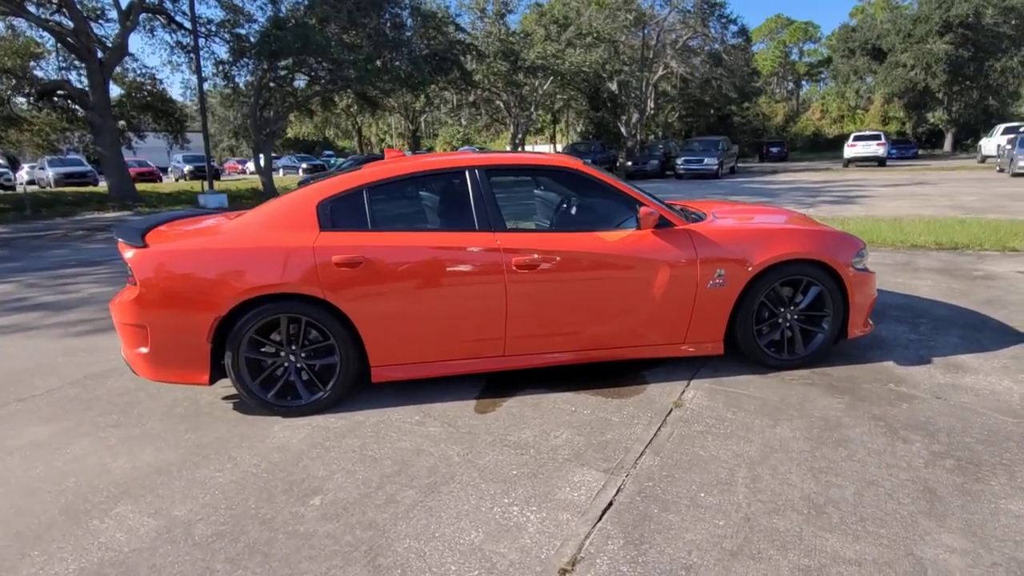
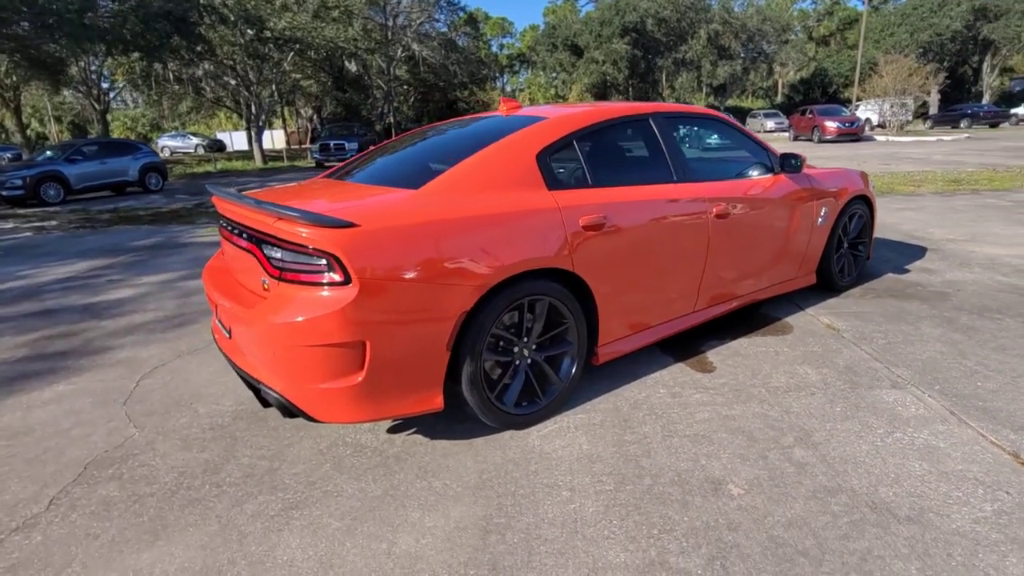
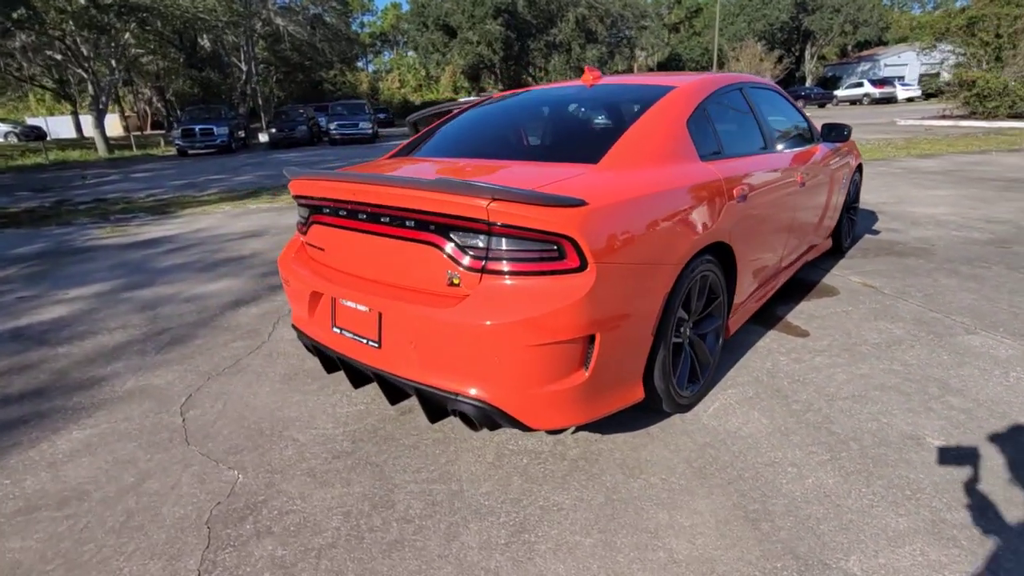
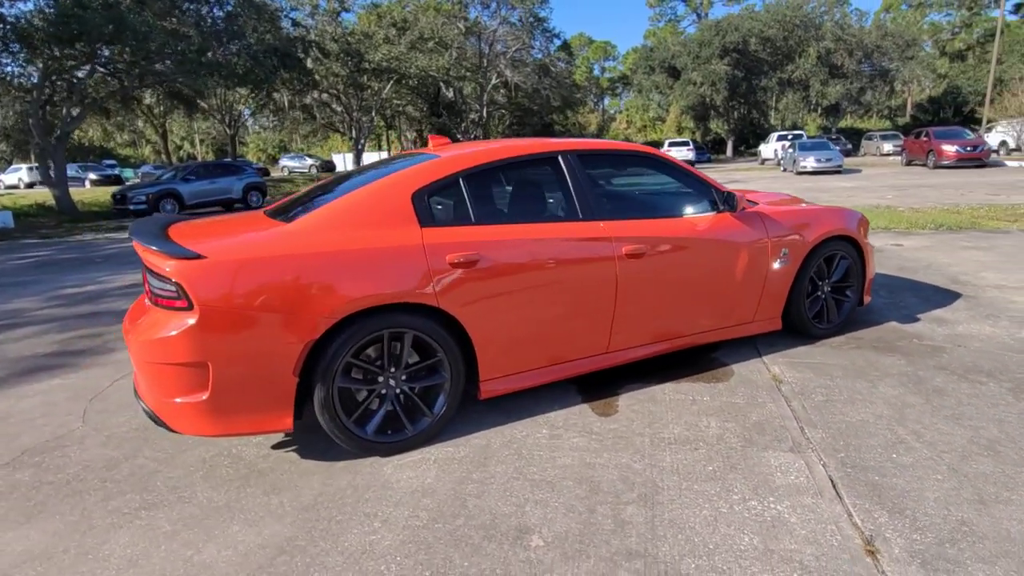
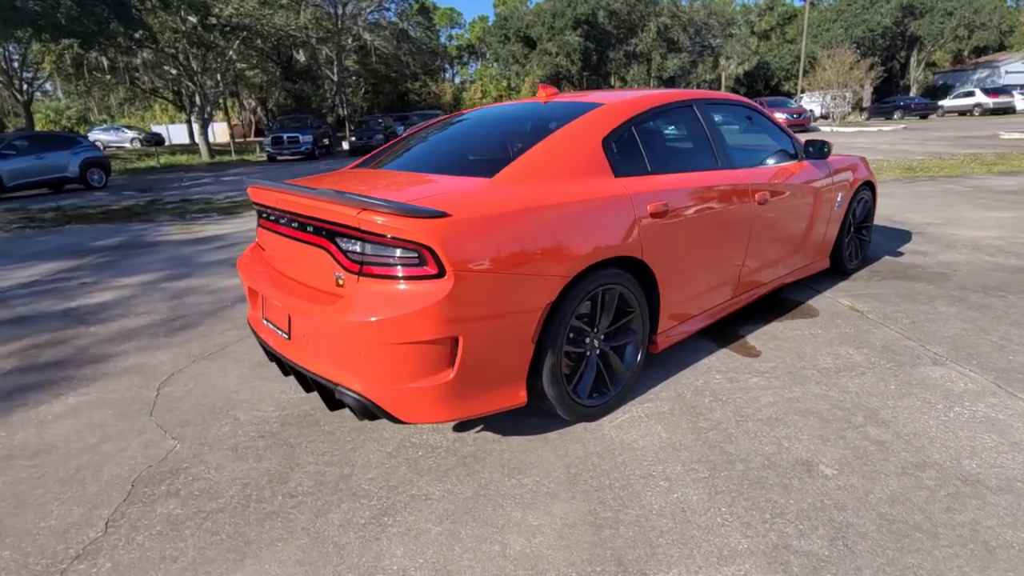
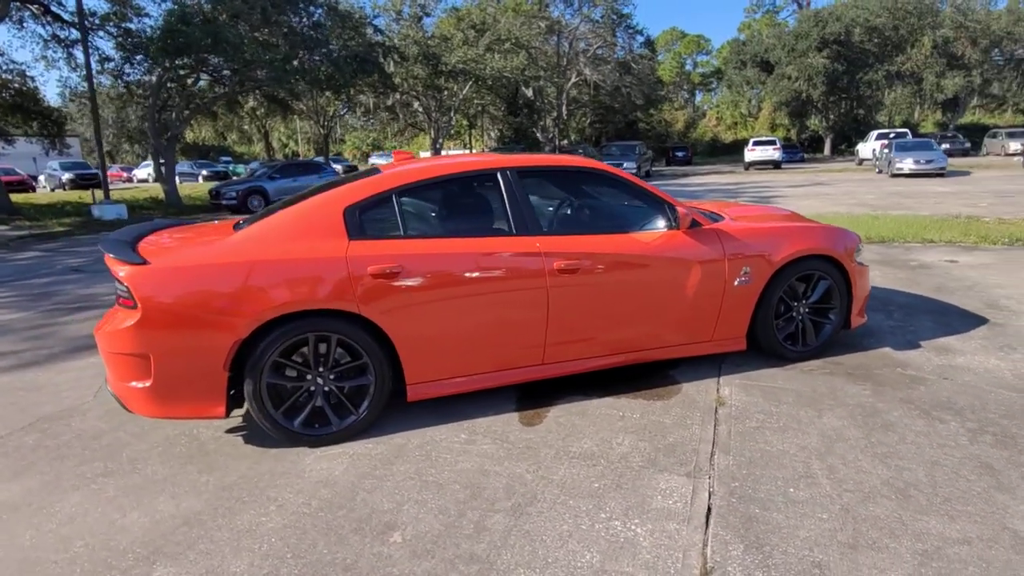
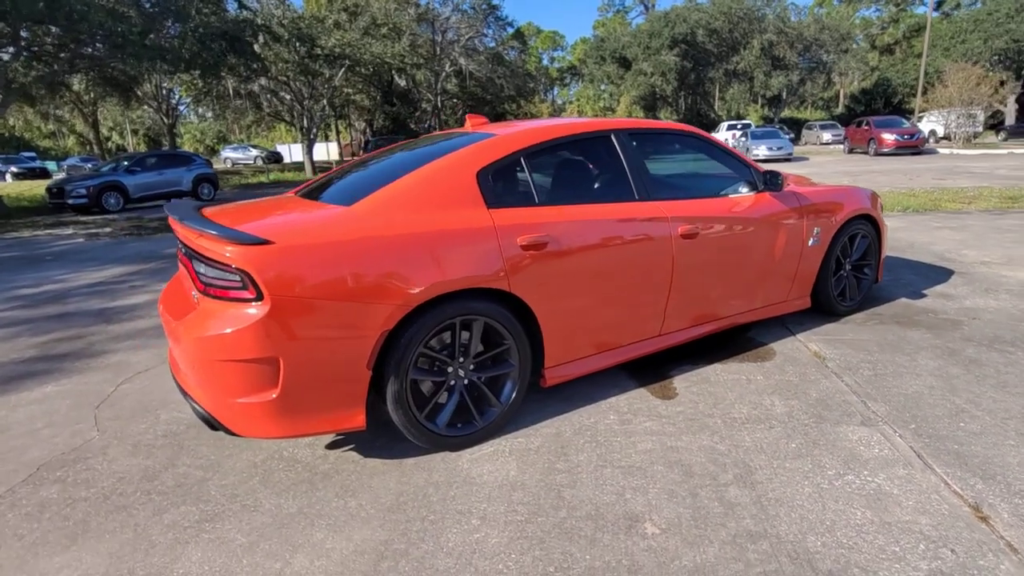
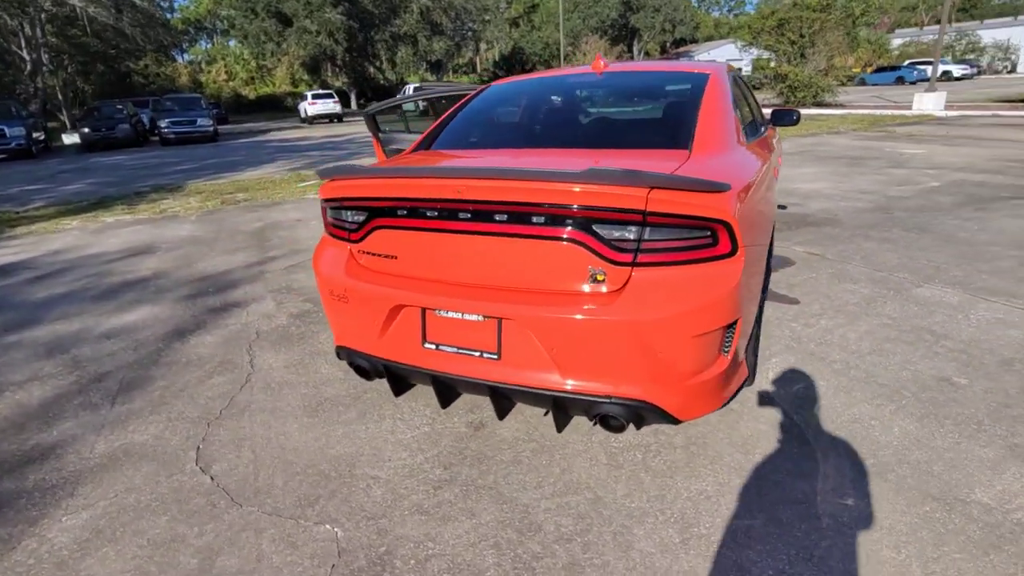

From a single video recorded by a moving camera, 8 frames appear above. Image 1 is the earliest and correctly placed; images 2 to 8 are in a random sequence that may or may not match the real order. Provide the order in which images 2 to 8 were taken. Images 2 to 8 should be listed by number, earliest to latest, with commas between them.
6, 4, 7, 2, 5, 3, 8
